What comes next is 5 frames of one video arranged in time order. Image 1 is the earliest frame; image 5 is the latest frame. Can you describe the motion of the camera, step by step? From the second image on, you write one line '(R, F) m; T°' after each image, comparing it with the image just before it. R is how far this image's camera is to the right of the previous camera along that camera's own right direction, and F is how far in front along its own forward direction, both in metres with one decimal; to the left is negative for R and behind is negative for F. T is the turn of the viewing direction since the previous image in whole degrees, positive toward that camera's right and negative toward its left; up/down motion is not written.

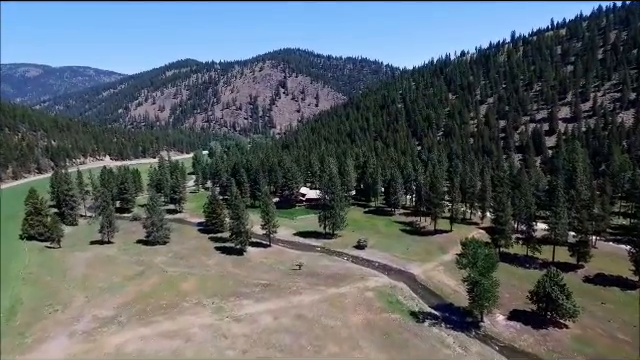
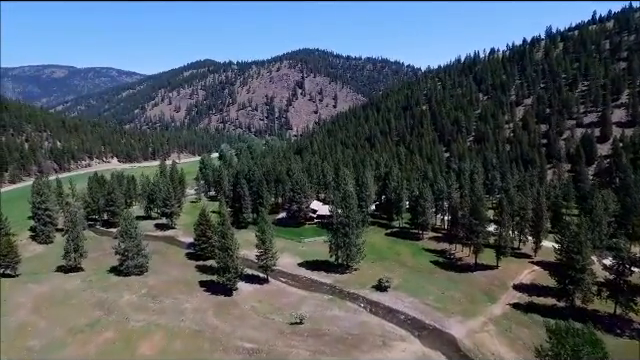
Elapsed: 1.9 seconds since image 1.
(+1.4, +22.5) m; -2°
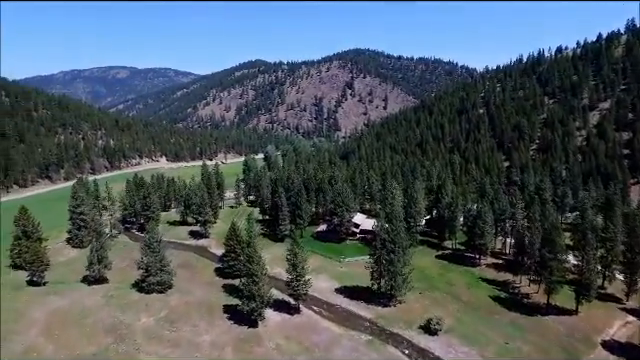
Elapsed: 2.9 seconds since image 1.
(+0.9, +11.3) m; -6°
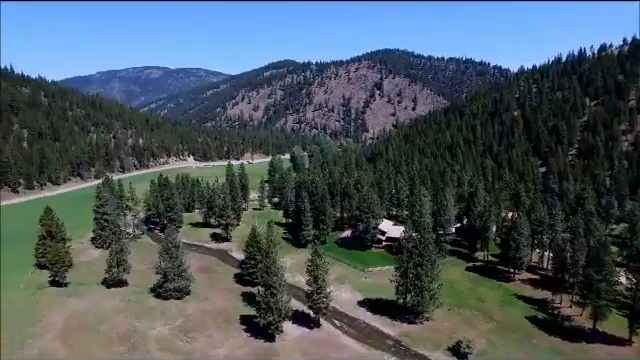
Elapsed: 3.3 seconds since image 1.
(+0.5, +4.1) m; -4°
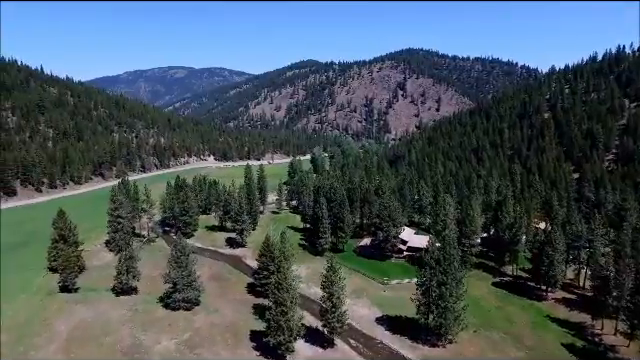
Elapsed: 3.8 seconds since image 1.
(+0.8, +5.0) m; -3°
